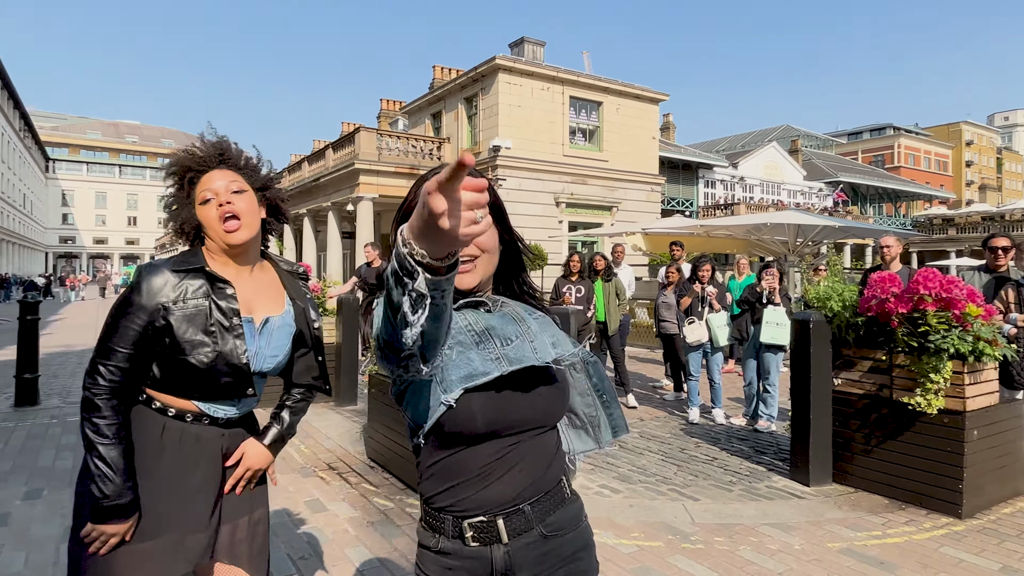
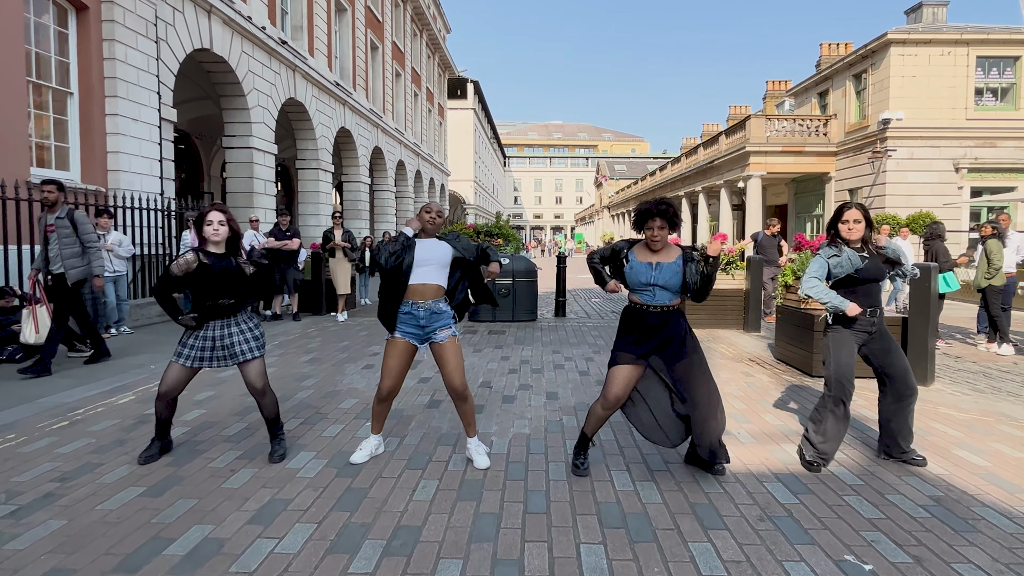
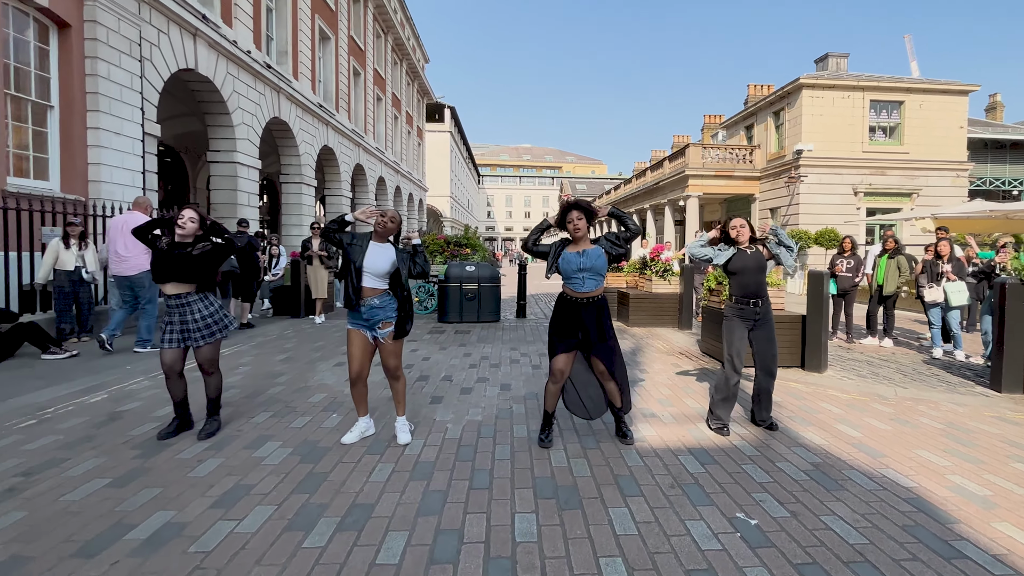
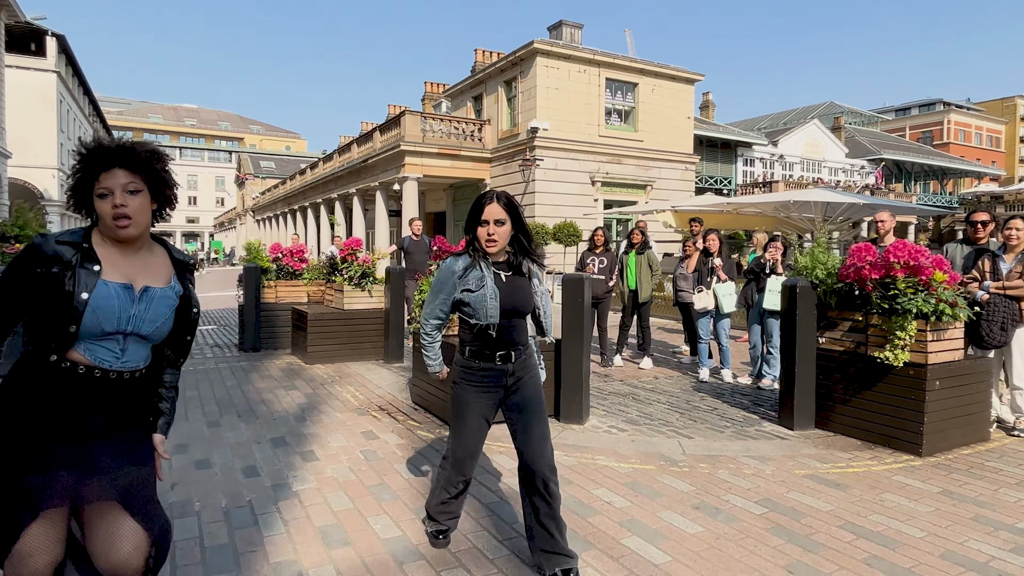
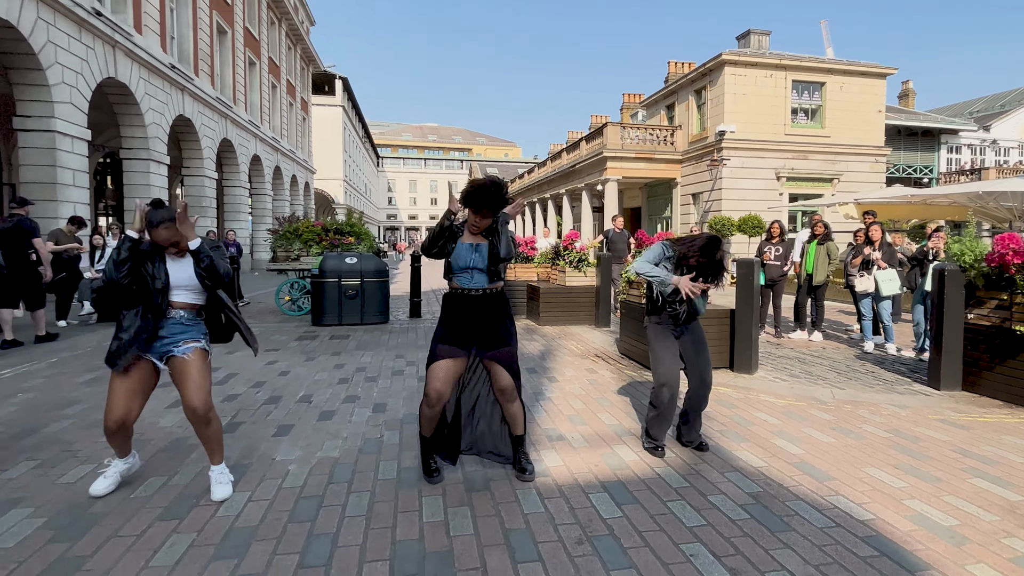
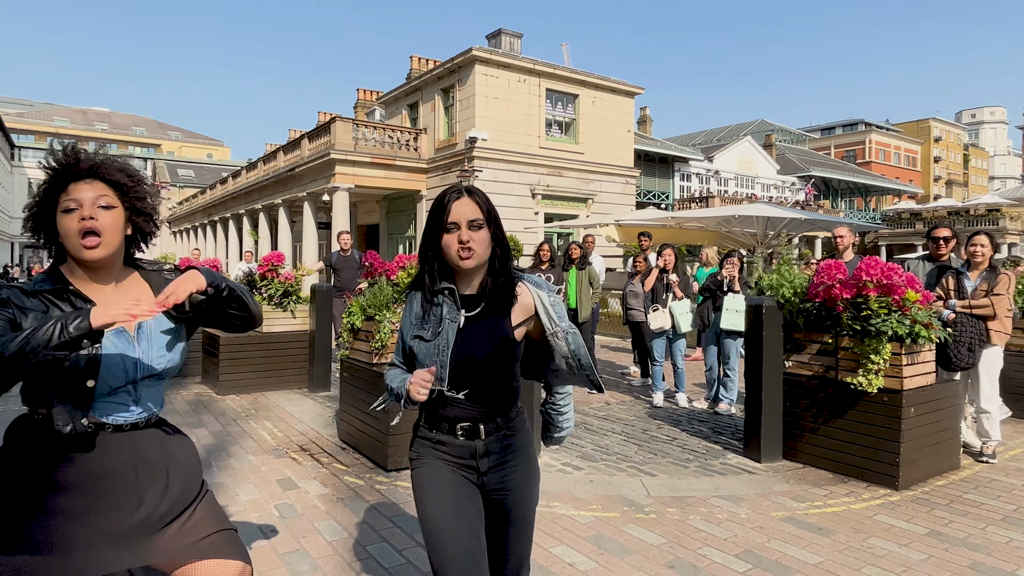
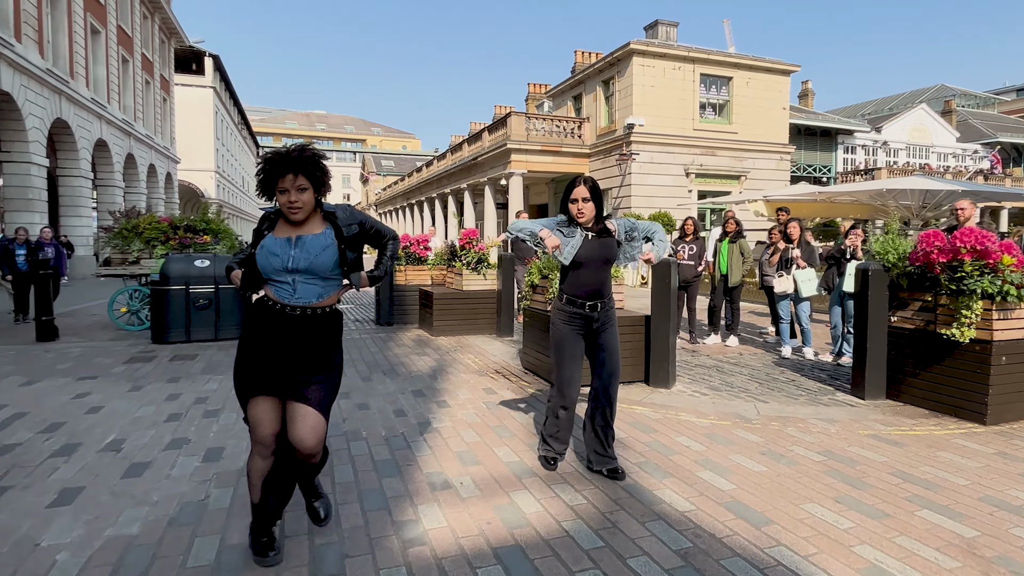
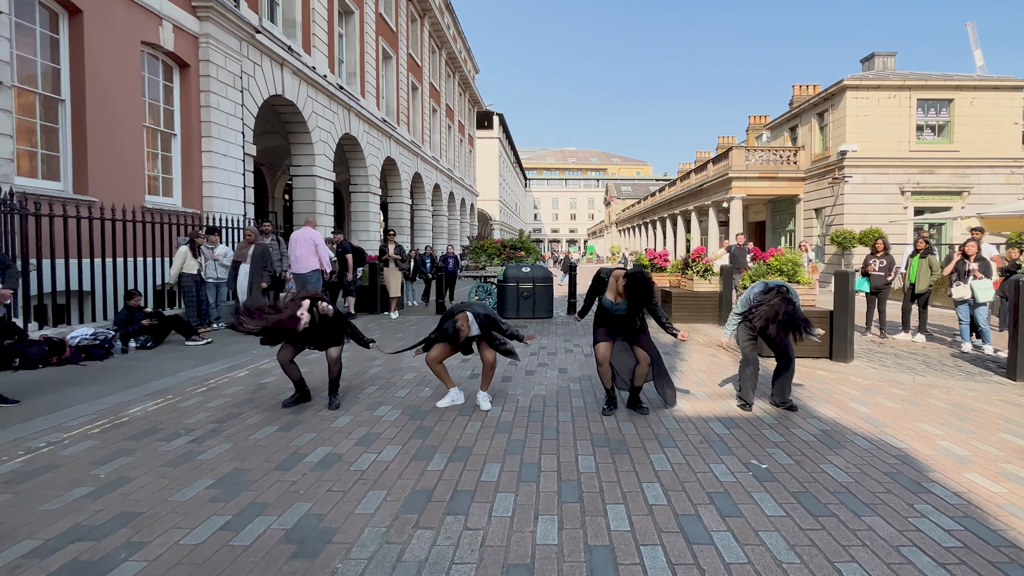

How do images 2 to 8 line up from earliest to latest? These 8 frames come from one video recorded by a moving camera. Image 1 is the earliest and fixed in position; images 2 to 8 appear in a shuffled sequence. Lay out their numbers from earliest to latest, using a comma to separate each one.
6, 4, 7, 5, 3, 8, 2
